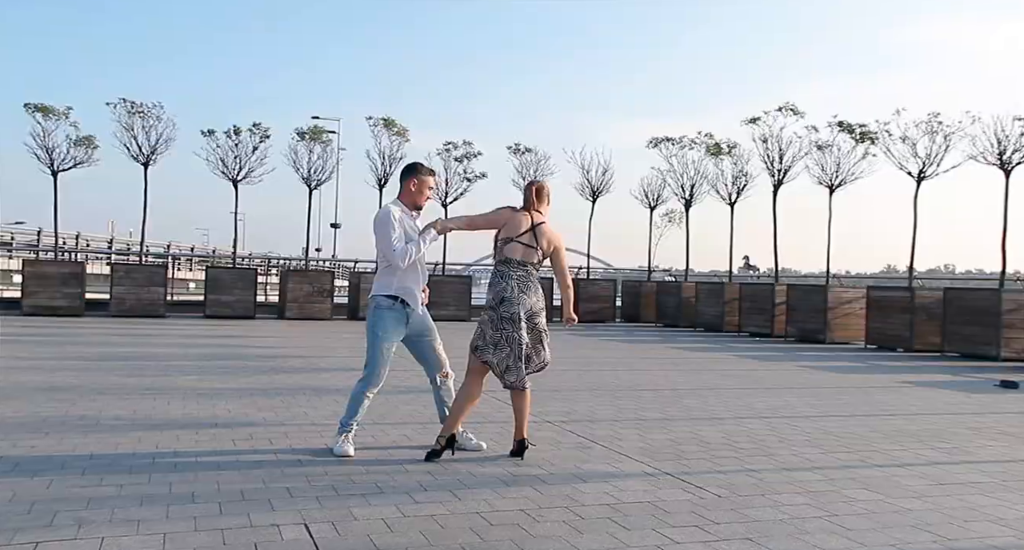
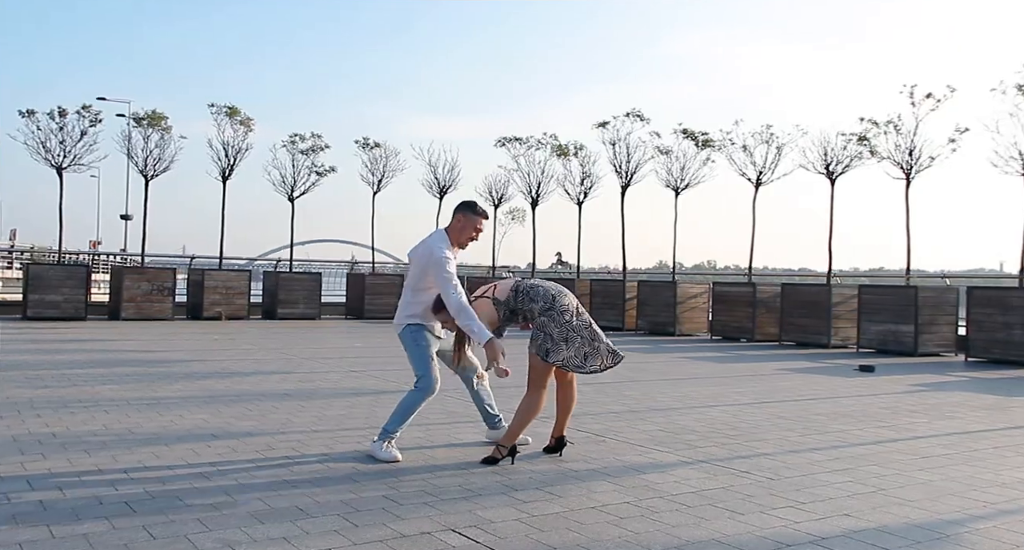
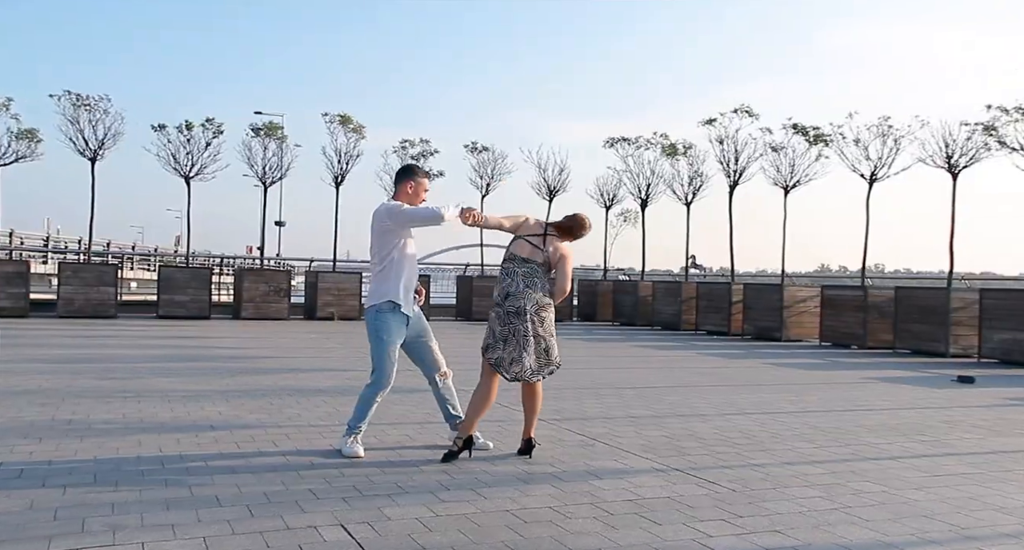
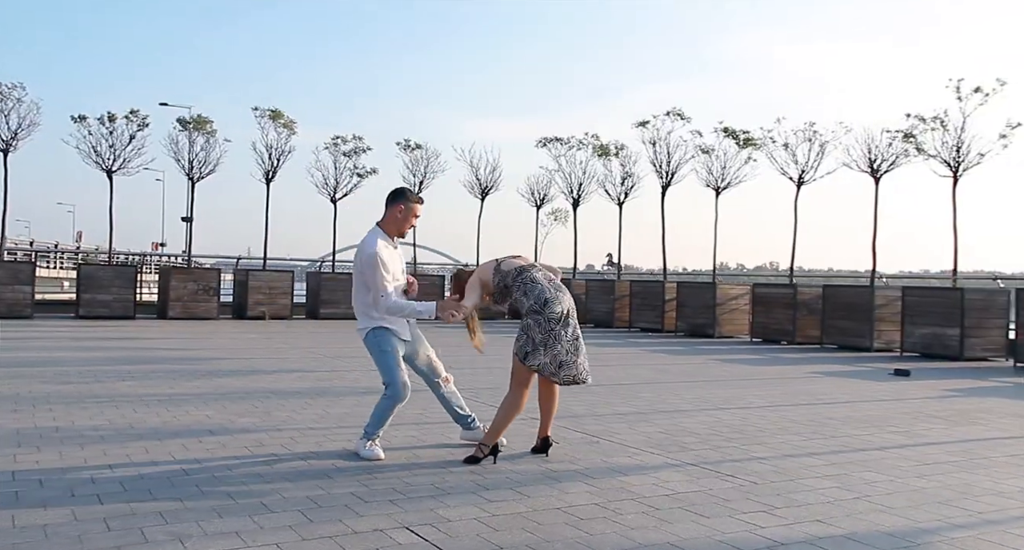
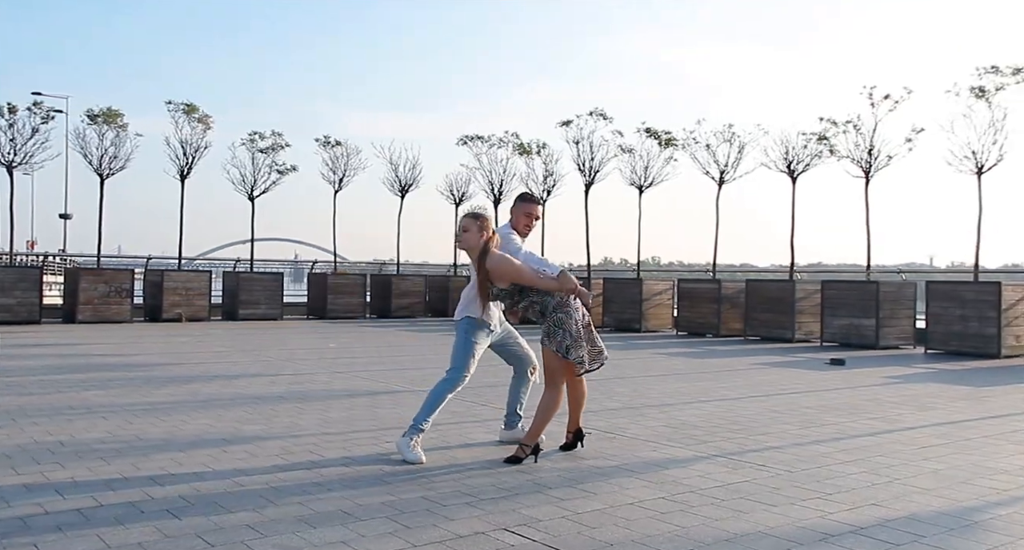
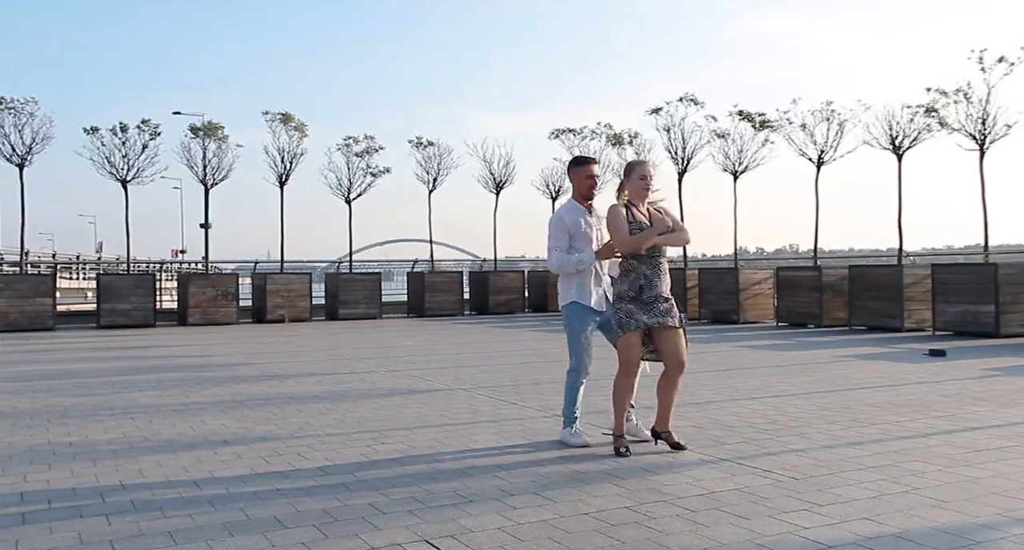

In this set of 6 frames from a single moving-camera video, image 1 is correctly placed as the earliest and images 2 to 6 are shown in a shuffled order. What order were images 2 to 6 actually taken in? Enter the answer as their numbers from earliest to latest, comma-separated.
3, 4, 2, 5, 6
